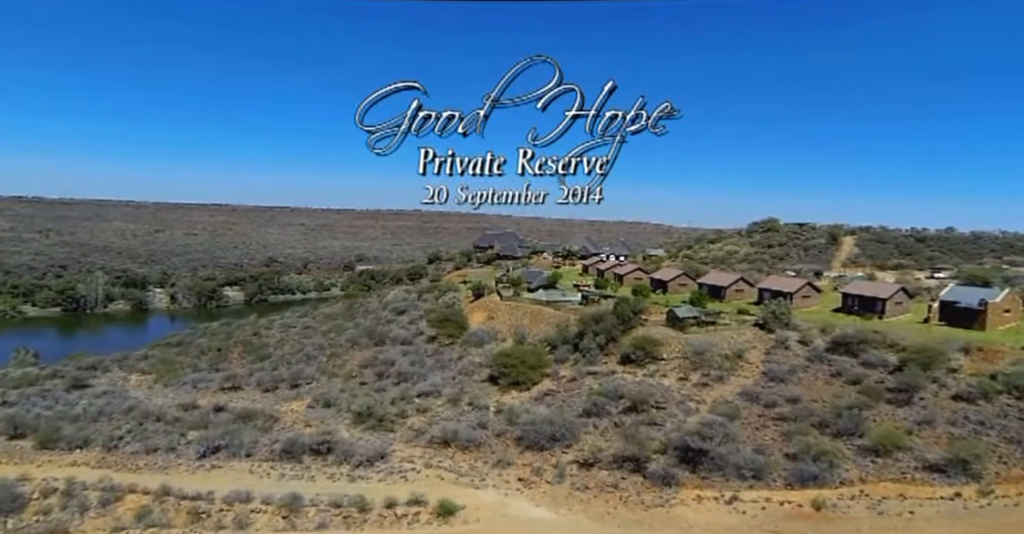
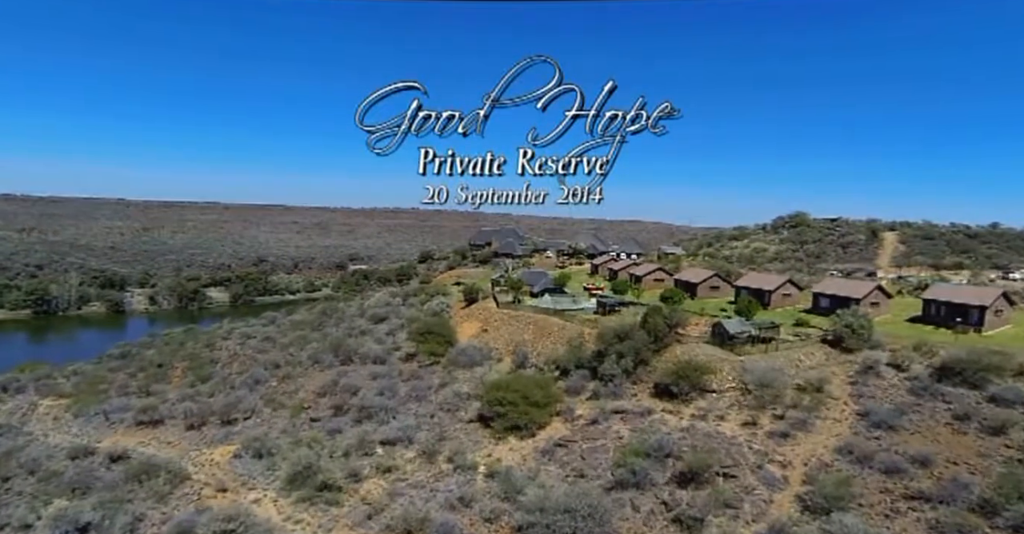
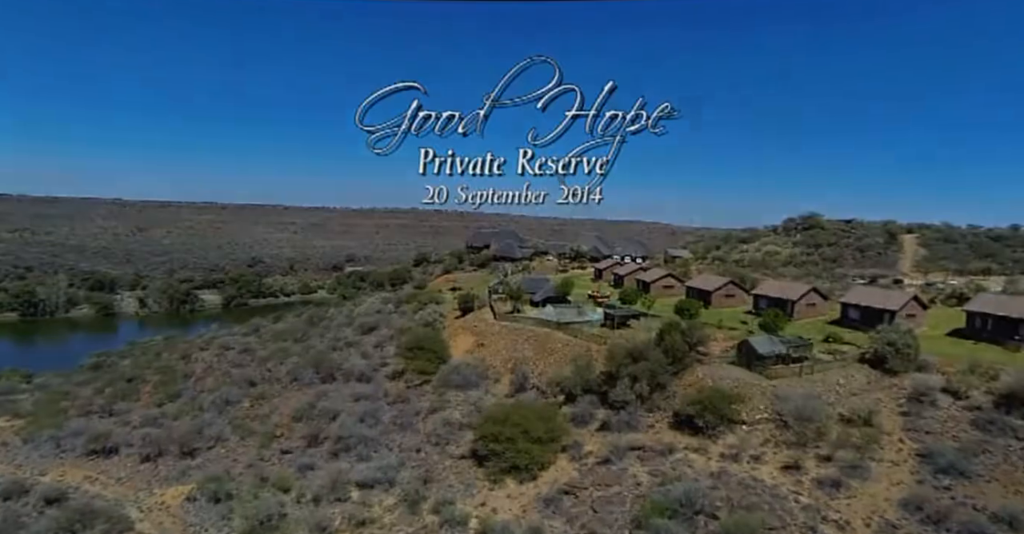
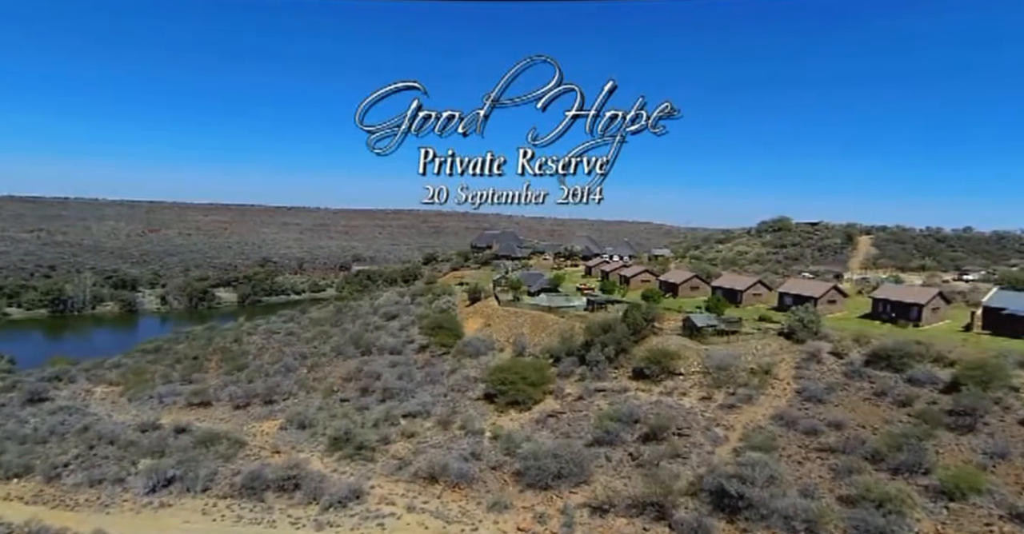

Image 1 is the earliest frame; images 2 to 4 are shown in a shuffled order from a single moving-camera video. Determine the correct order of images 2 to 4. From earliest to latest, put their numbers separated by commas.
4, 2, 3
